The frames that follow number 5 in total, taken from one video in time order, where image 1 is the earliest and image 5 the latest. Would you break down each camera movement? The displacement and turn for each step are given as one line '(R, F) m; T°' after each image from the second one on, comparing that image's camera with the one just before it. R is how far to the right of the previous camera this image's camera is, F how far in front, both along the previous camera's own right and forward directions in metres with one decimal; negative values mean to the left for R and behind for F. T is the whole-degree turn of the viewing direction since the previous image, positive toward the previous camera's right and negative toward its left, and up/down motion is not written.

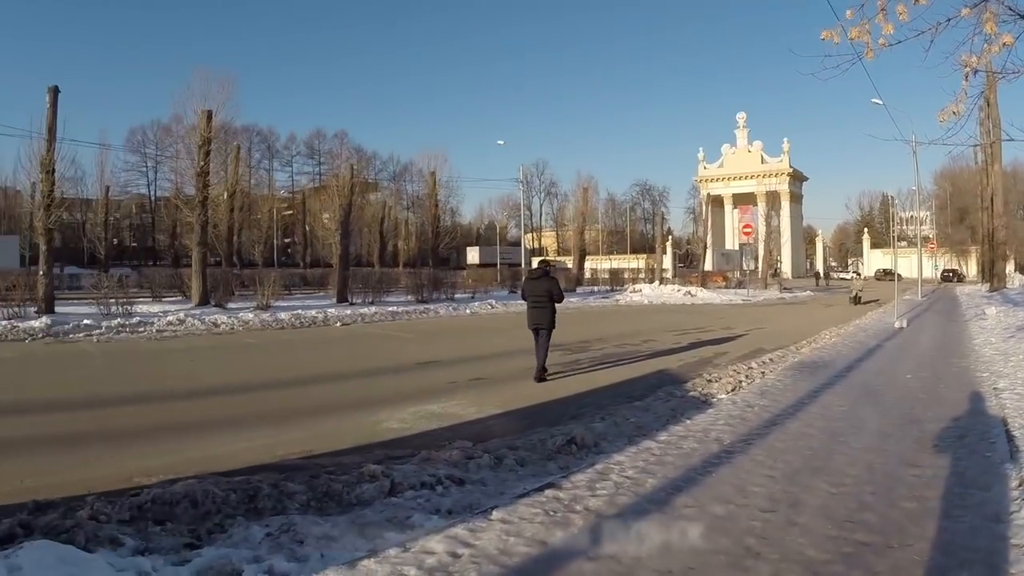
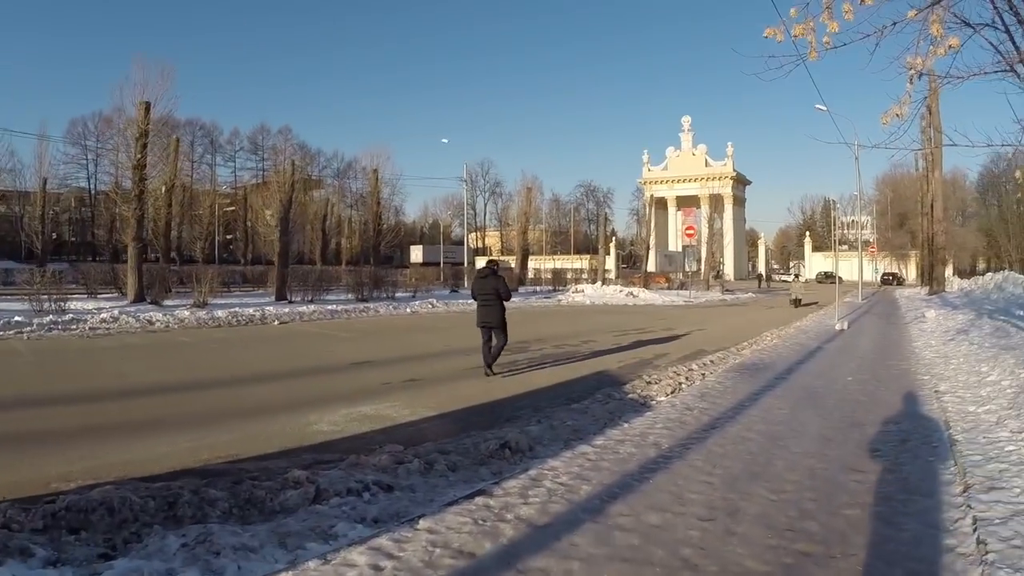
(+0.1, +0.3) m; +4°
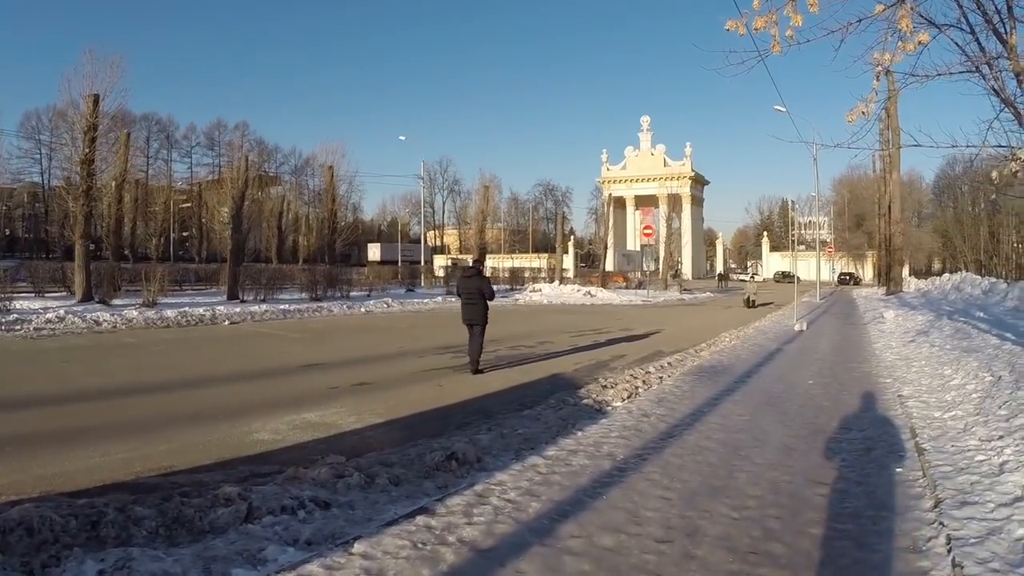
(+0.1, +0.4) m; +3°
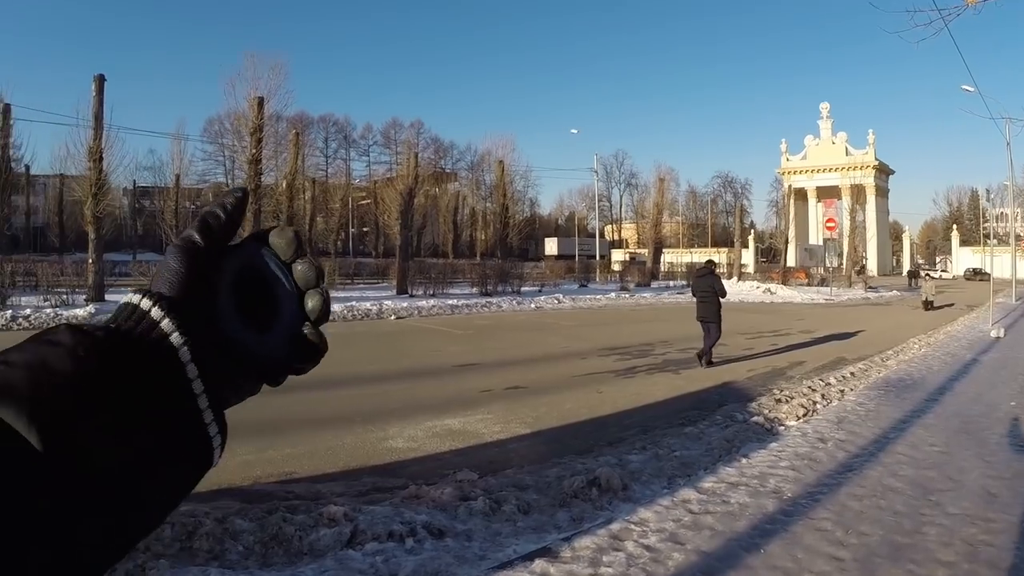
(+0.1, +0.7) m; -11°
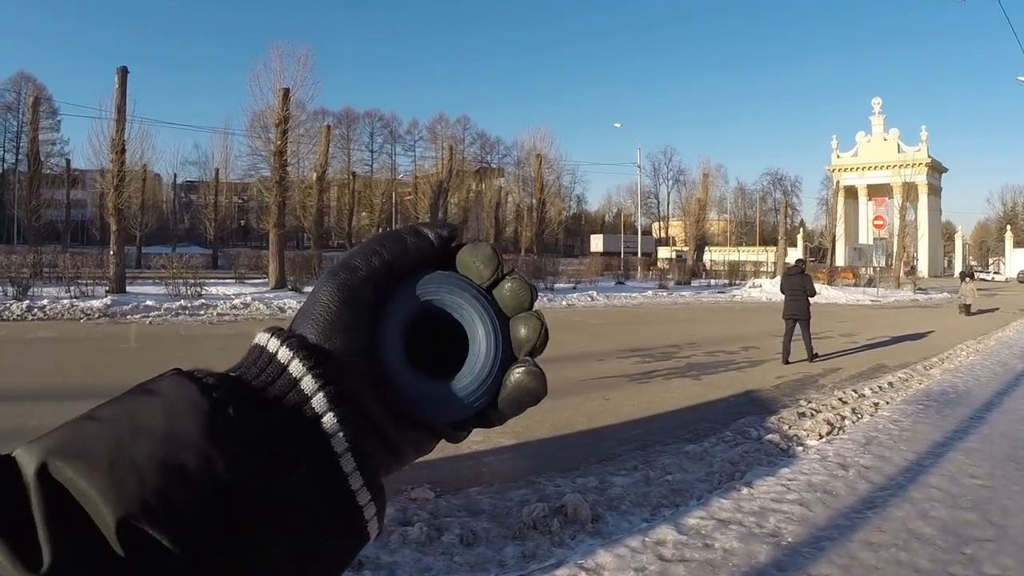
(+0.5, +0.8) m; -3°
